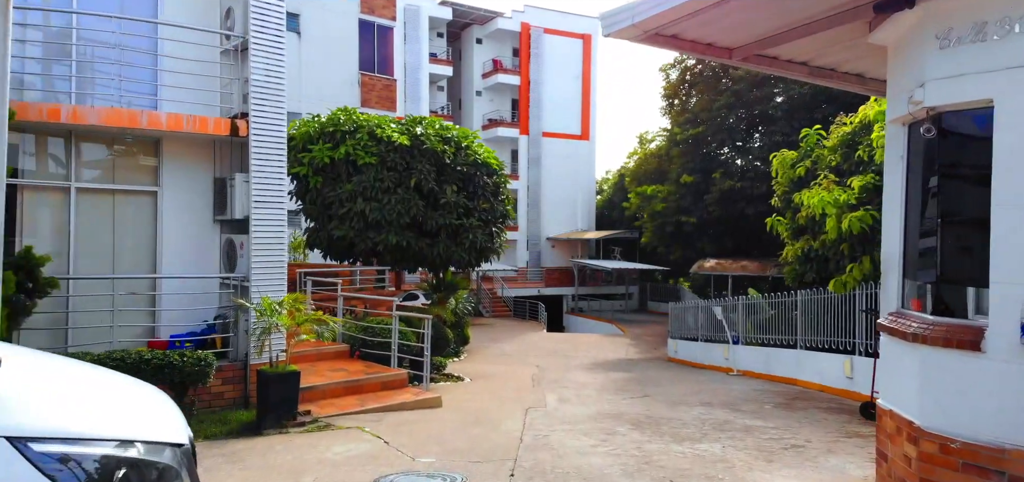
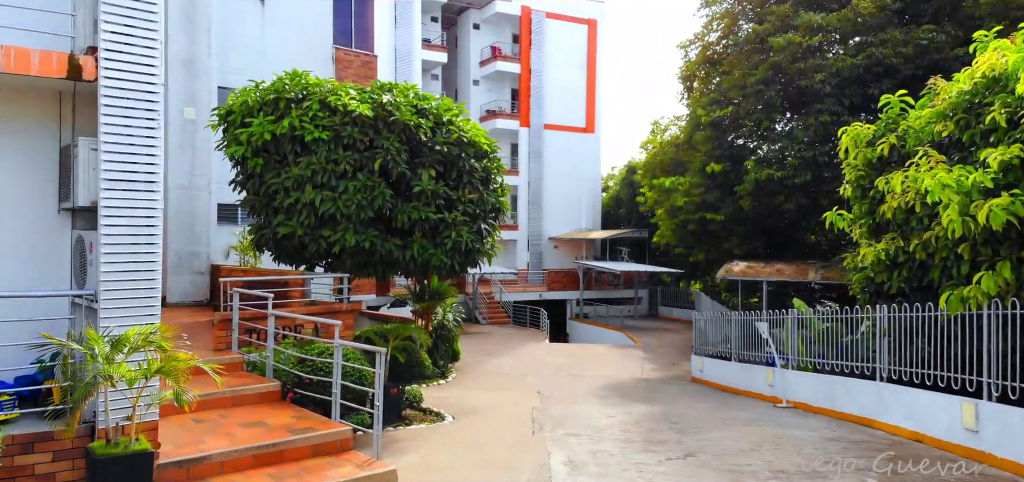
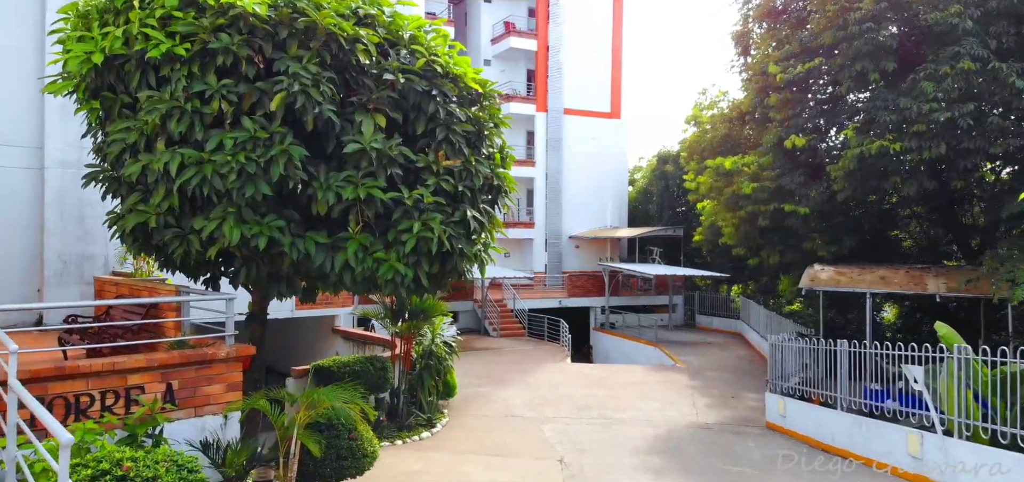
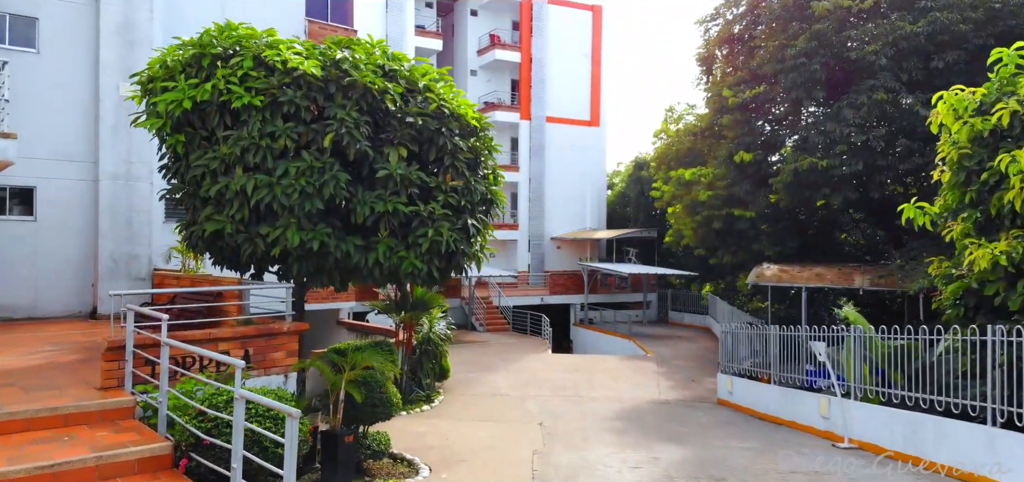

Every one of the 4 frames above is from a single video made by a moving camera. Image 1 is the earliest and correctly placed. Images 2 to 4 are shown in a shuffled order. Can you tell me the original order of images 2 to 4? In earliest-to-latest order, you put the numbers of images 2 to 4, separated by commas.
2, 4, 3
